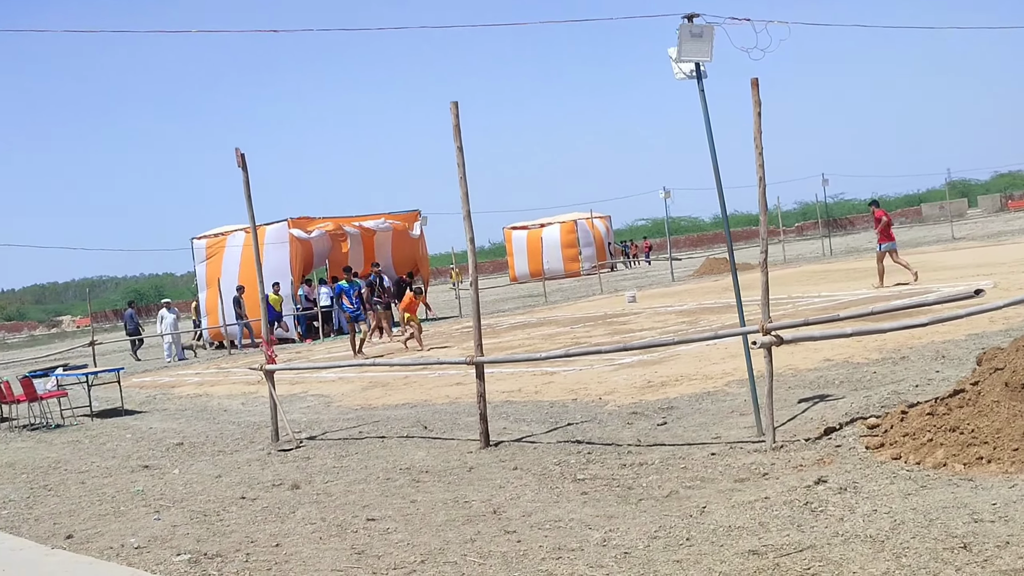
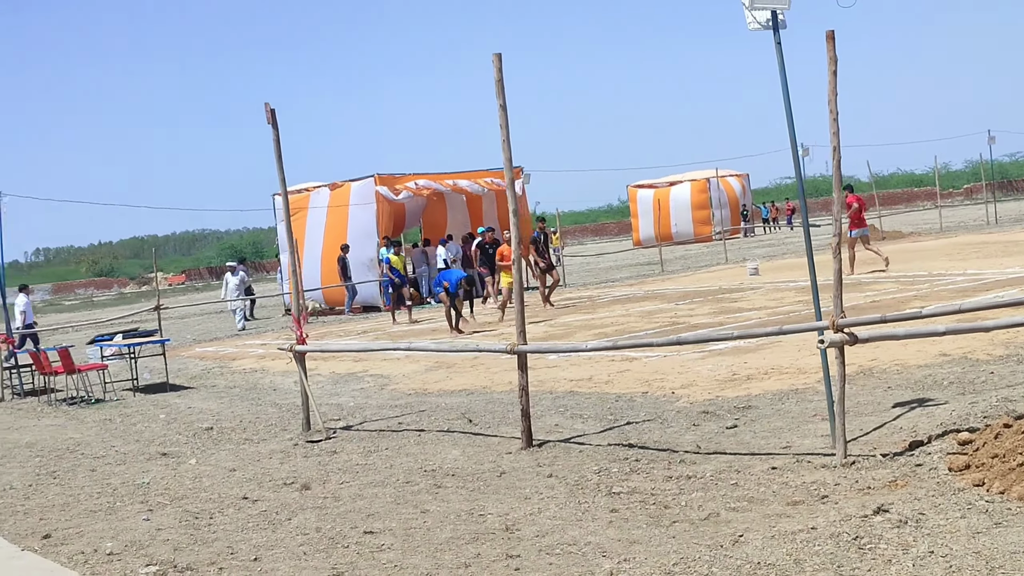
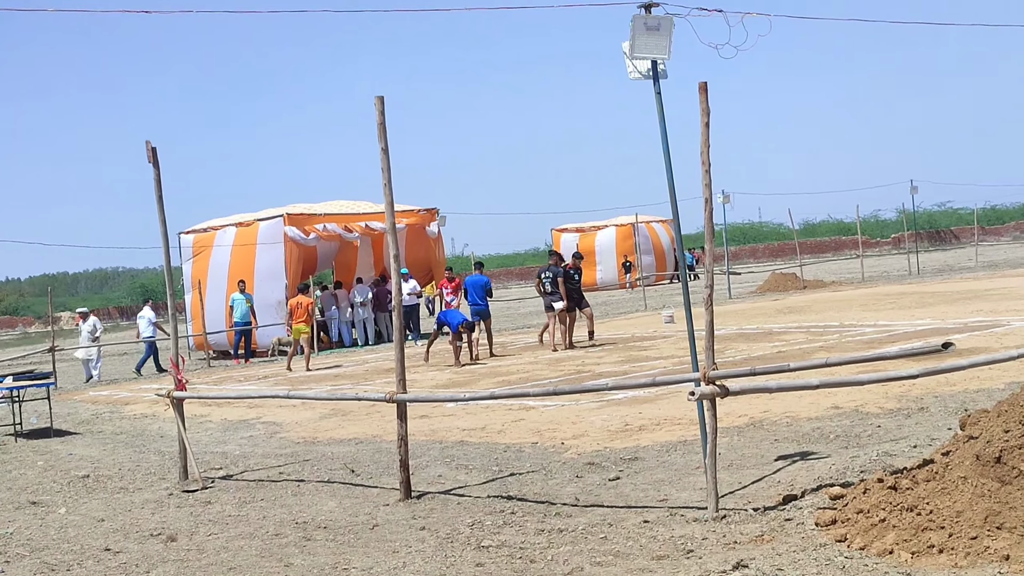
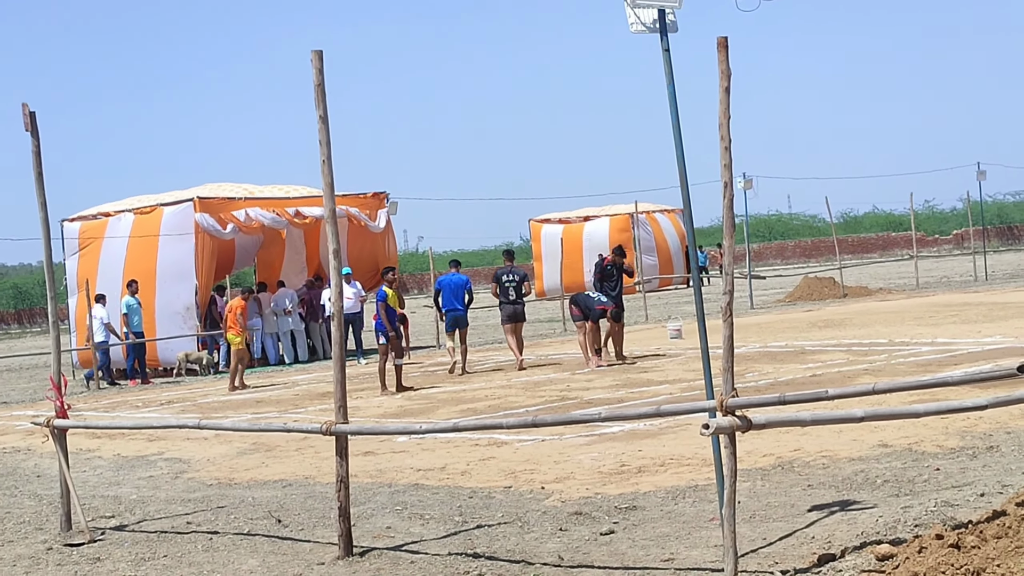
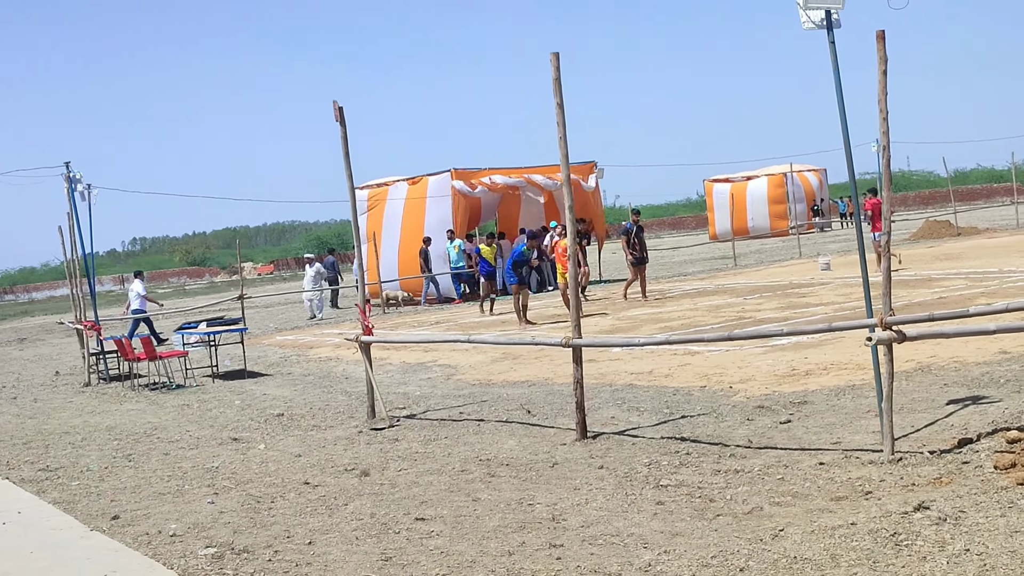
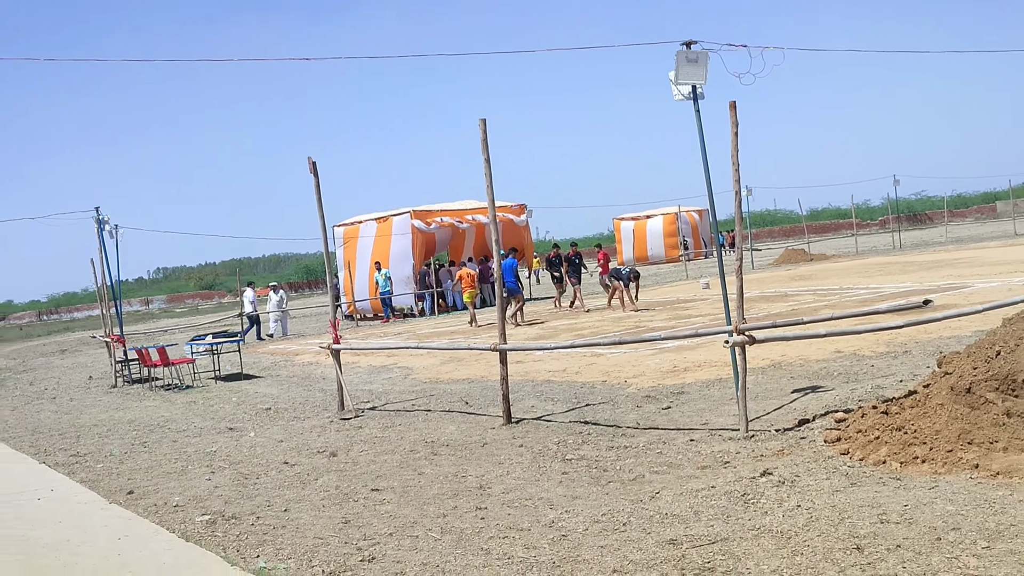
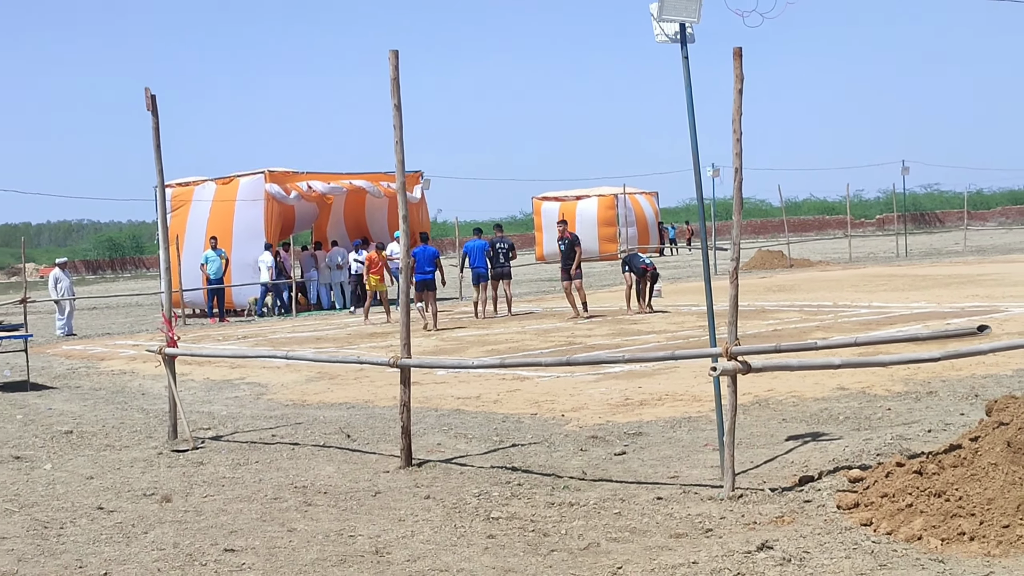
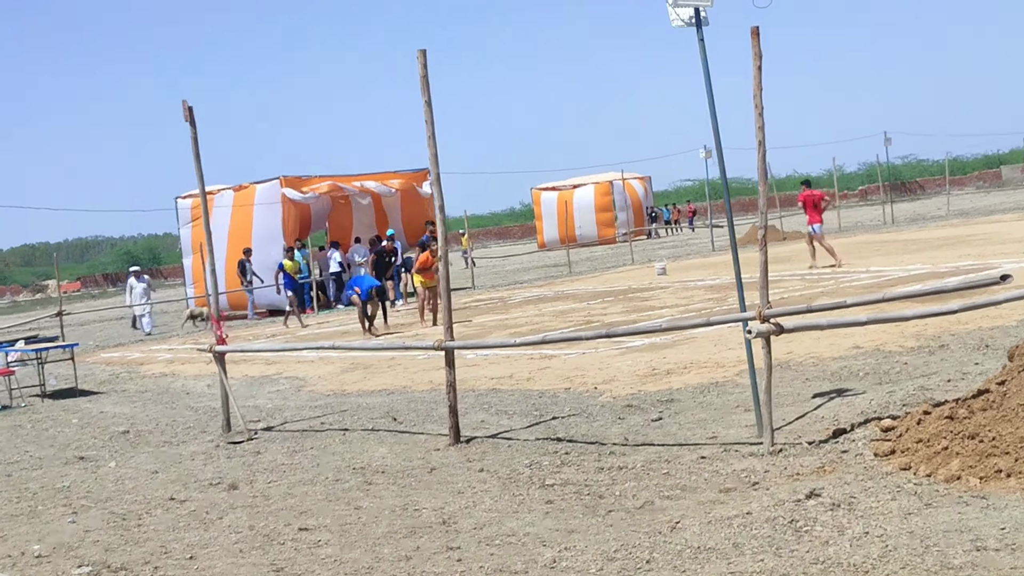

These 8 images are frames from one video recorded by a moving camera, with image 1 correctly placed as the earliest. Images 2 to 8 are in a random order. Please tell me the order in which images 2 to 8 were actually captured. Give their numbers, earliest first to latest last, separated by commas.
8, 2, 5, 6, 3, 4, 7
